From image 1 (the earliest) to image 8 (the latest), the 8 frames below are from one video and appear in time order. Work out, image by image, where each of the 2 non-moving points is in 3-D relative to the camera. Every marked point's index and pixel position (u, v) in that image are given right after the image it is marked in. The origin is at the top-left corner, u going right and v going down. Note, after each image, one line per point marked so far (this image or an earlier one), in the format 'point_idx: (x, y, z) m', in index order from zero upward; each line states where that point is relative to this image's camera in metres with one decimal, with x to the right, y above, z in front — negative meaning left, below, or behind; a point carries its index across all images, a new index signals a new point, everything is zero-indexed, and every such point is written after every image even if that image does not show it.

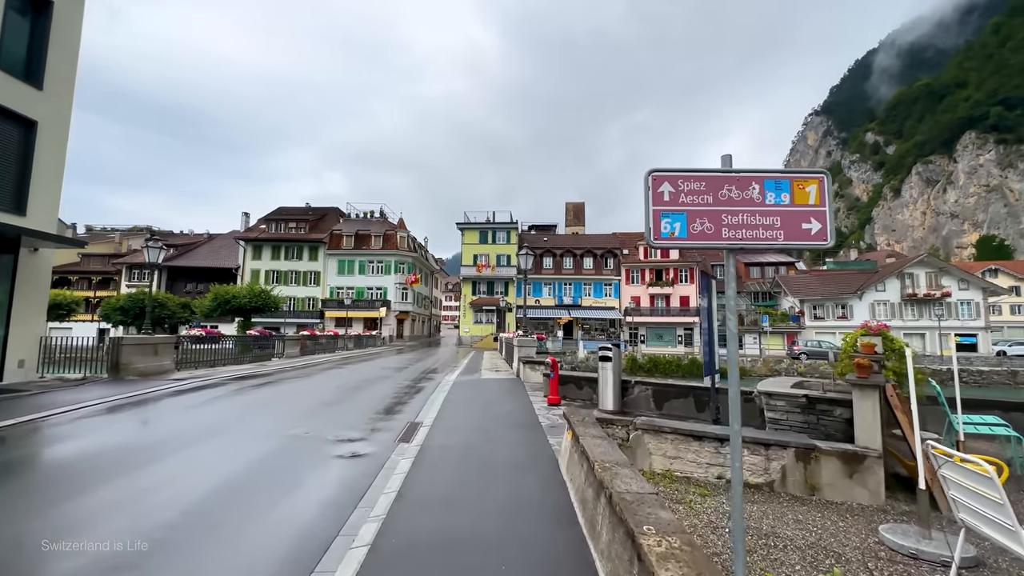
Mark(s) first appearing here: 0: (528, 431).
0: (+0.2, -1.9, +5.8) m
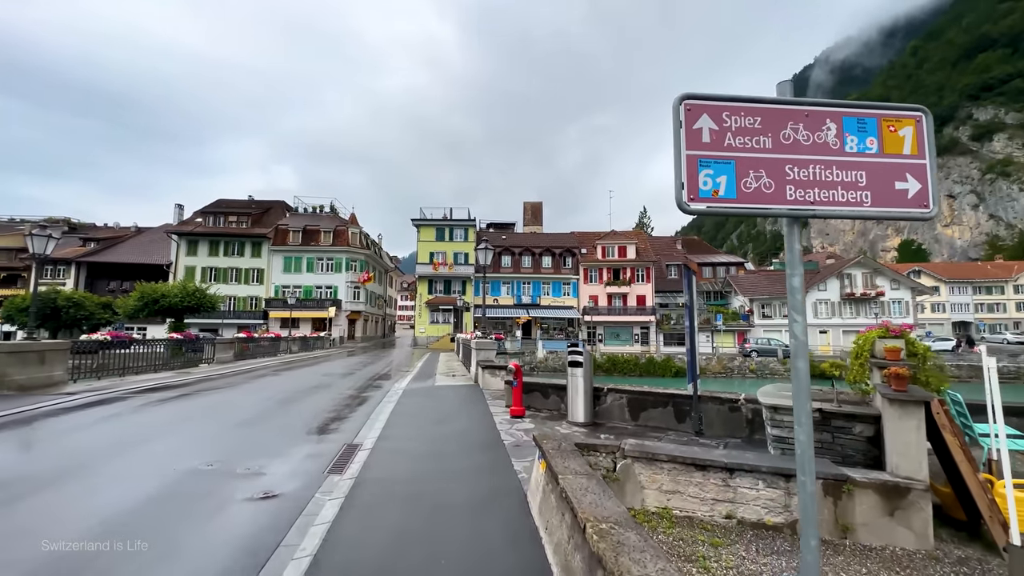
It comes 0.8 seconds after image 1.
0: (-0.3, -1.8, +4.9) m
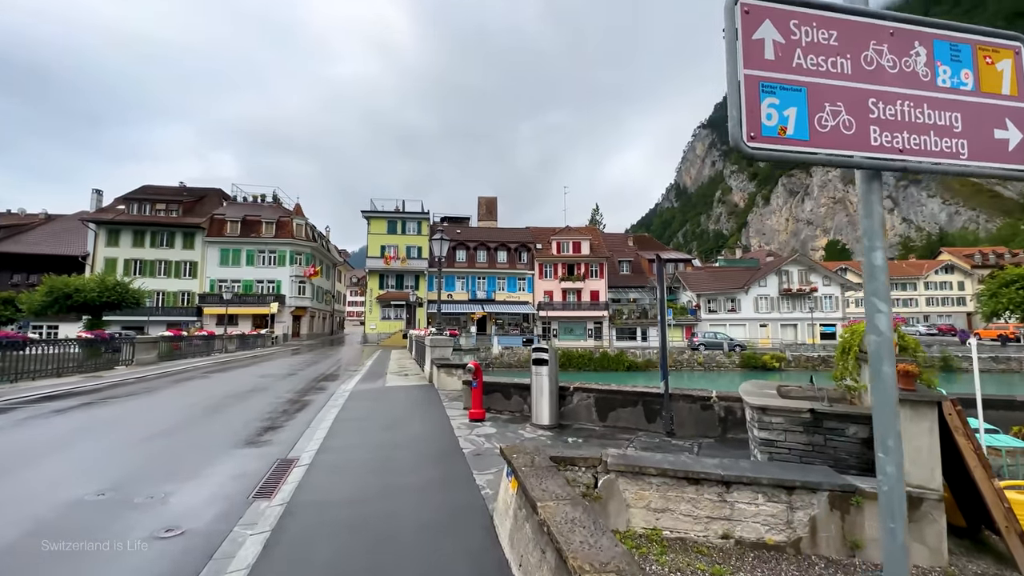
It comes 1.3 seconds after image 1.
0: (-0.6, -1.7, +4.4) m
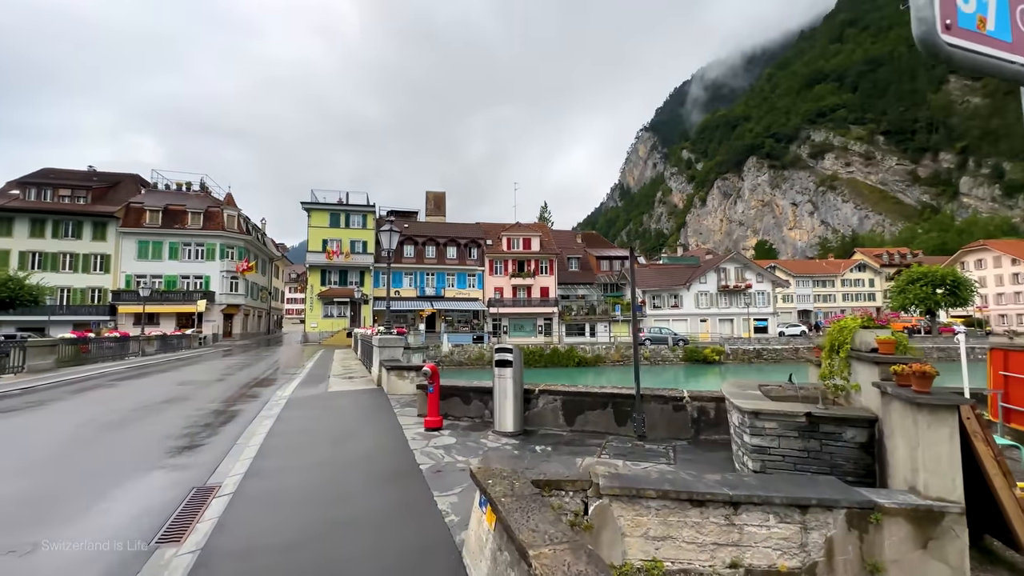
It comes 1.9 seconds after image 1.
0: (-0.9, -1.7, +3.8) m
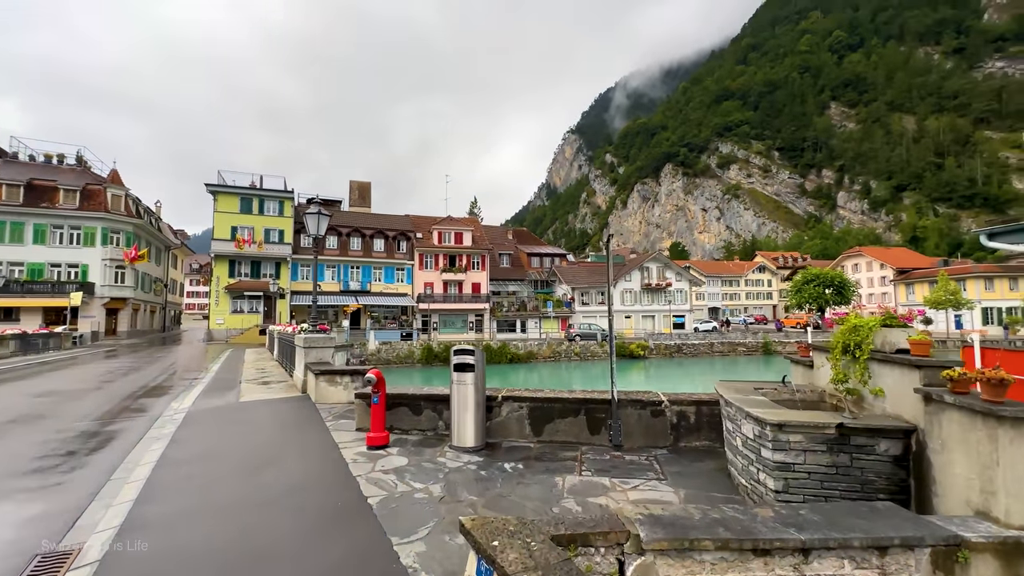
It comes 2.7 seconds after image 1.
0: (-1.1, -1.6, +2.9) m
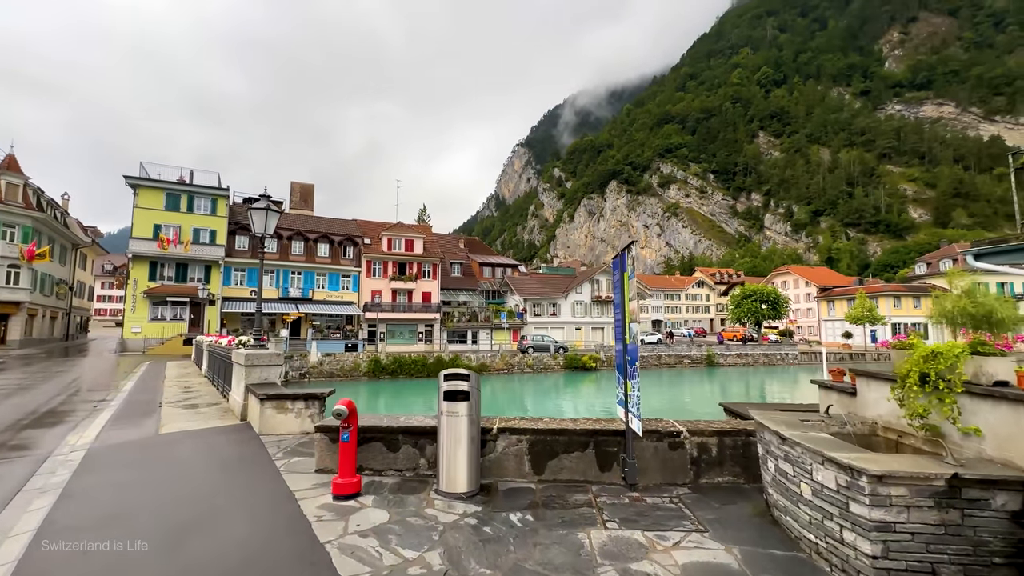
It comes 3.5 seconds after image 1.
0: (-0.9, -1.7, +2.1) m
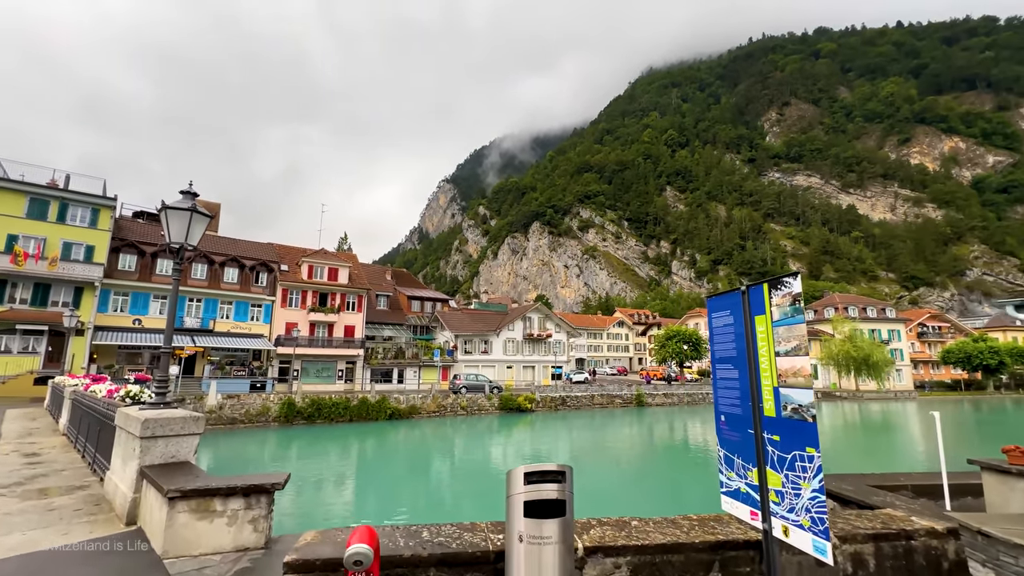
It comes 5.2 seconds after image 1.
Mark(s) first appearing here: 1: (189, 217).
0: (+0.1, -1.7, +0.5) m
1: (-3.6, +0.8, +5.0) m
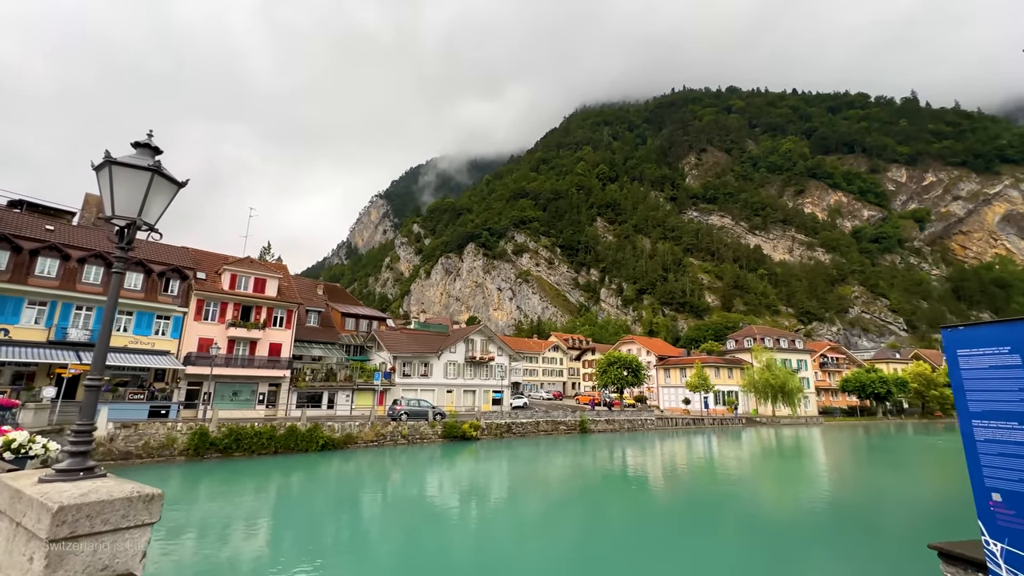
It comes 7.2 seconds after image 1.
0: (+1.5, -1.7, -0.6) m
1: (-2.7, +0.8, +3.4) m
